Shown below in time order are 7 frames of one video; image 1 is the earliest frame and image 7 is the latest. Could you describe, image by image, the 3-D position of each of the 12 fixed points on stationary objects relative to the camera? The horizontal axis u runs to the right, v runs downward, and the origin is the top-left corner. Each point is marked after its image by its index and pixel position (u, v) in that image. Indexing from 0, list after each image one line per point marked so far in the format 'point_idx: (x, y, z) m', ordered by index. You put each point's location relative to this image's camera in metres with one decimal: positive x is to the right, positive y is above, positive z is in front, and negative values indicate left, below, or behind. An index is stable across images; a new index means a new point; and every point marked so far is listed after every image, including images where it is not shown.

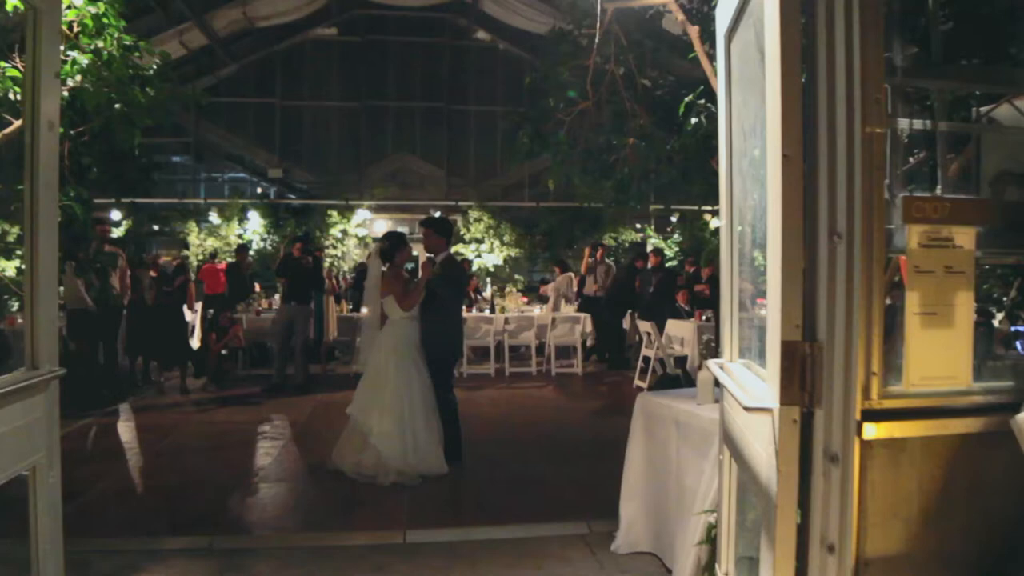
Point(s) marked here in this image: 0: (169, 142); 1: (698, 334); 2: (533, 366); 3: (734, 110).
0: (-8.1, +3.4, +18.5) m
1: (+2.4, -0.6, +10.0) m
2: (+0.4, -1.2, +12.0) m
3: (+0.8, +0.6, +2.8) m
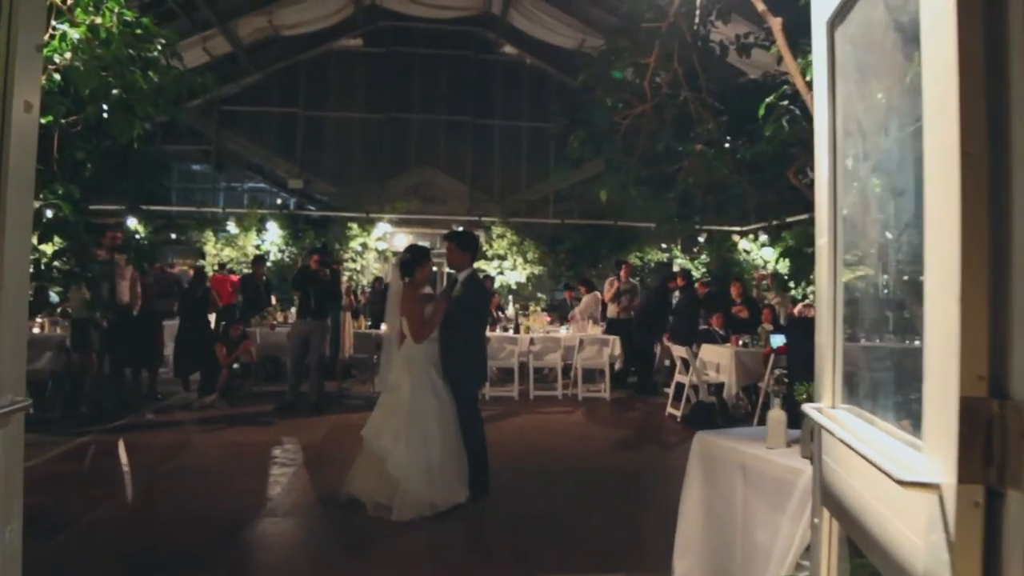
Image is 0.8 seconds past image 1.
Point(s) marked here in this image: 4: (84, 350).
0: (-7.6, +3.2, +18.3) m
1: (+2.8, -0.9, +9.5) m
2: (+0.7, -1.5, +11.5) m
3: (+1.0, +0.6, +2.3) m
4: (-4.9, -0.7, +8.8) m
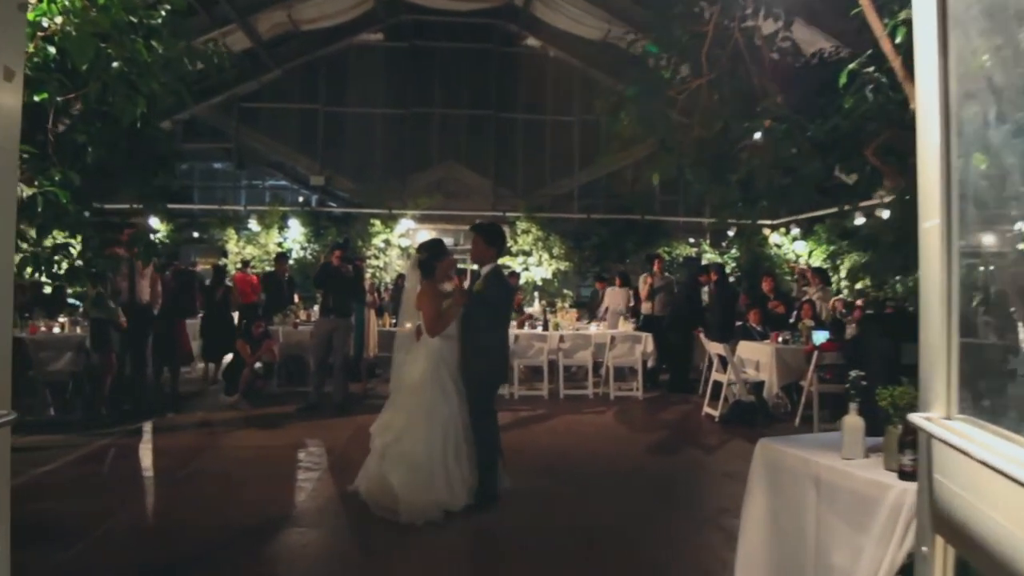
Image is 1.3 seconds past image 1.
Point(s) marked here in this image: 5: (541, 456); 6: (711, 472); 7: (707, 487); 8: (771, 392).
0: (-7.0, +3.2, +18.1) m
1: (+3.1, -0.8, +9.1) m
2: (+1.1, -1.4, +11.1) m
3: (+1.1, +0.6, +2.0) m
4: (-4.6, -0.7, +8.6) m
5: (+0.3, -1.6, +7.6) m
6: (+1.8, -1.7, +7.0) m
7: (+1.6, -1.7, +6.5) m
8: (+3.1, -1.2, +9.2) m
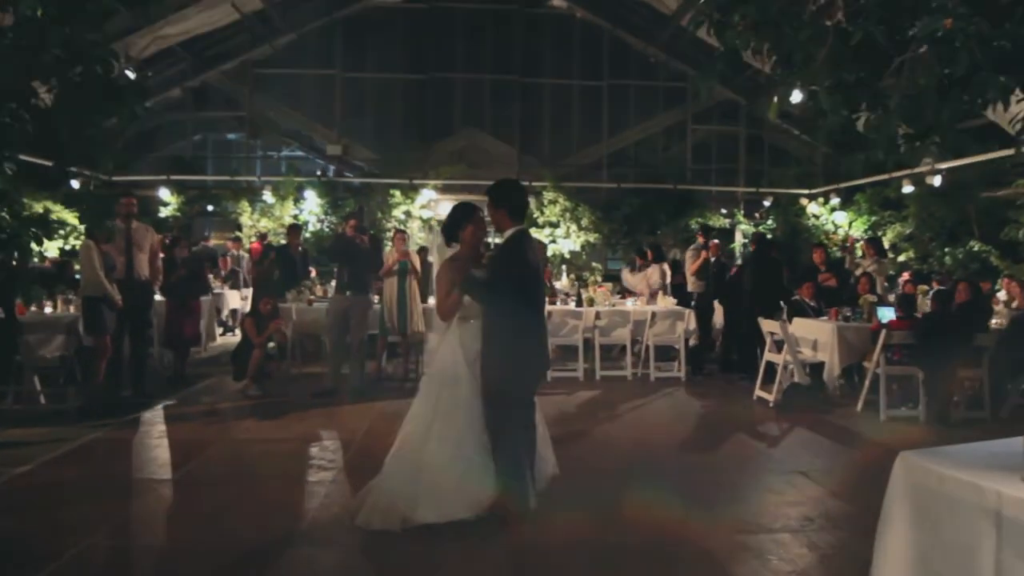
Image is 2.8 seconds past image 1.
0: (-6.4, +3.8, +17.4) m
1: (+3.5, -0.5, +8.2) m
2: (+1.5, -1.1, +10.3) m
3: (+1.3, +0.6, +1.1) m
4: (-4.2, -0.4, +7.9) m
5: (+0.6, -1.4, +6.8) m
6: (+2.1, -1.5, +6.2) m
7: (+1.9, -1.5, +5.7) m
8: (+3.5, -0.9, +8.3) m
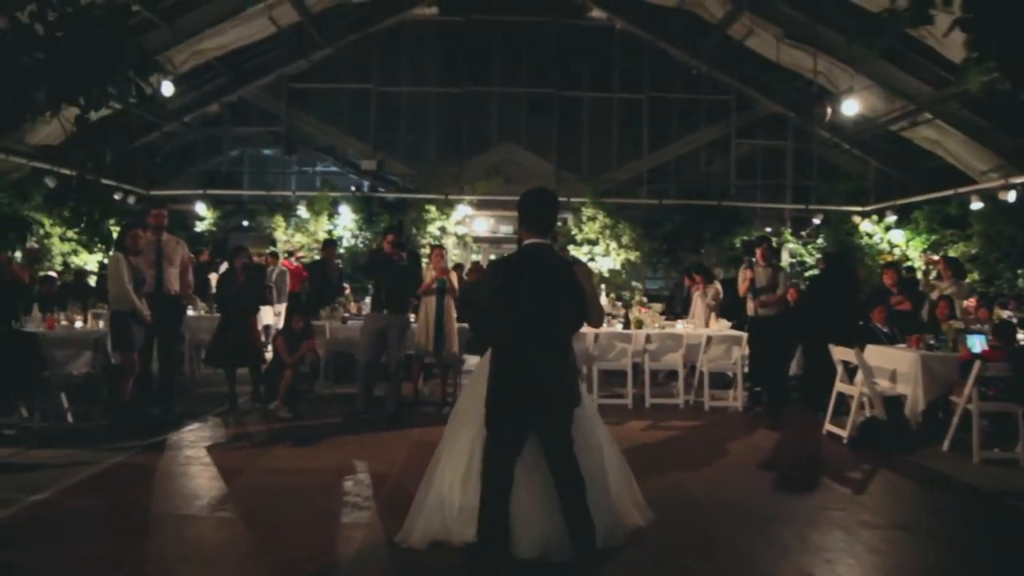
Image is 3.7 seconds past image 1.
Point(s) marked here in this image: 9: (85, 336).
0: (-5.6, +3.4, +17.1) m
1: (+3.9, -0.8, +7.5) m
2: (+2.1, -1.3, +9.7) m
3: (+1.5, +0.6, +0.5) m
4: (-3.8, -0.6, +7.5) m
5: (+1.0, -1.6, +6.2) m
6: (+2.5, -1.6, +5.5) m
7: (+2.3, -1.6, +5.0) m
8: (+3.9, -1.2, +7.6) m
9: (-4.2, -0.5, +7.7) m
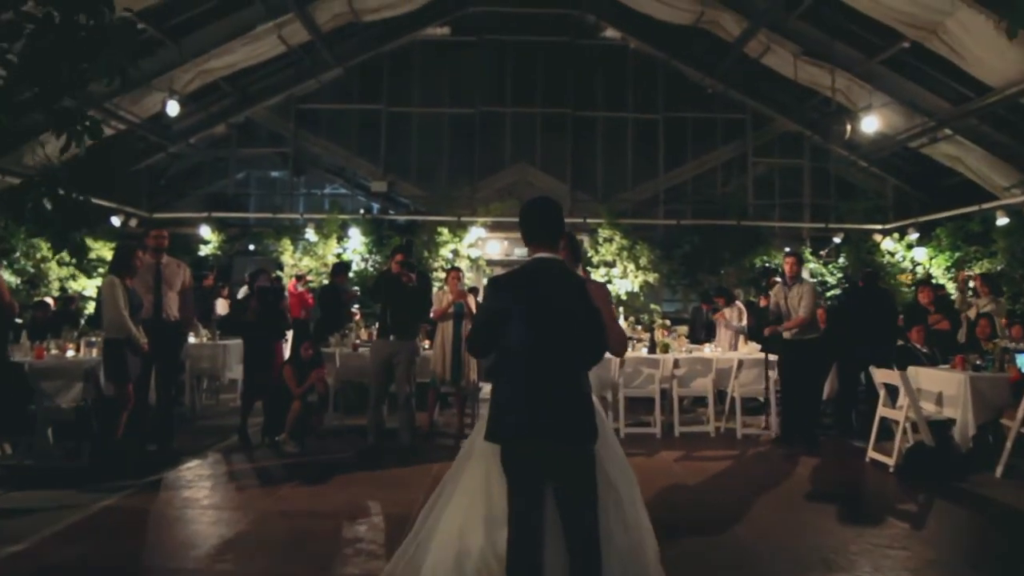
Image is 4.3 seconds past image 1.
0: (-5.3, +2.9, +16.8) m
1: (+4.1, -0.9, +7.0) m
2: (+2.3, -1.6, +9.1) m
3: (+1.7, +0.6, 0.0) m
4: (-3.5, -0.8, +7.0) m
5: (+1.2, -1.7, +5.7) m
6: (+2.7, -1.7, +5.0) m
7: (+2.5, -1.7, +4.5) m
8: (+4.1, -1.3, +7.1) m
9: (-4.0, -0.7, +7.3) m
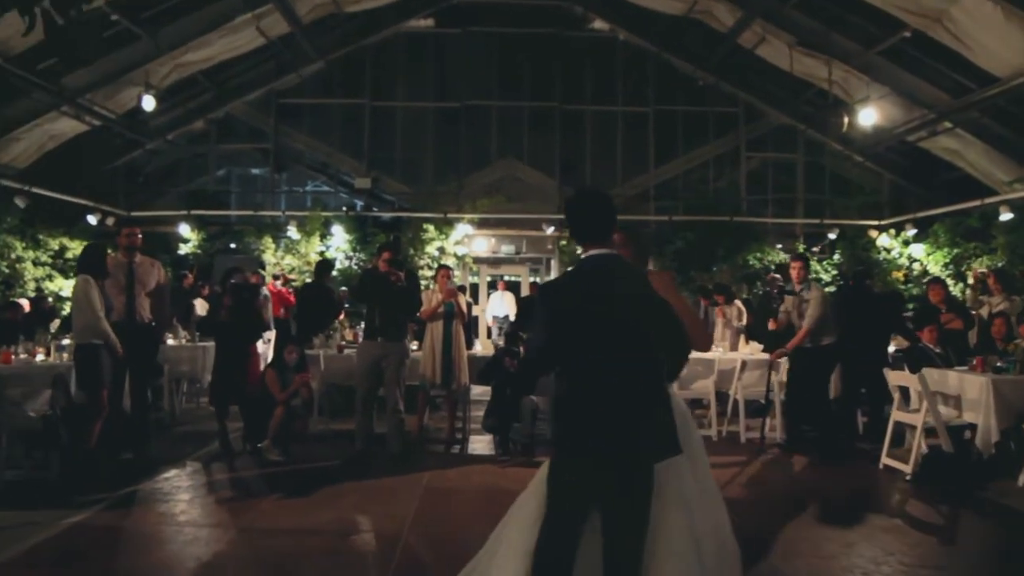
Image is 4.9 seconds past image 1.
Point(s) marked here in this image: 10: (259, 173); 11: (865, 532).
0: (-5.5, +2.9, +16.3) m
1: (+4.1, -0.9, +6.7) m
2: (+2.2, -1.6, +8.8) m
3: (+1.7, +0.6, -0.3) m
4: (-3.6, -0.8, +6.6) m
5: (+1.2, -1.7, +5.3) m
6: (+2.7, -1.7, +4.6) m
7: (+2.5, -1.7, +4.2) m
8: (+4.1, -1.3, +6.8) m
9: (-4.1, -0.7, +6.8) m
10: (-5.3, +2.4, +16.3) m
11: (+2.5, -1.7, +5.6) m
